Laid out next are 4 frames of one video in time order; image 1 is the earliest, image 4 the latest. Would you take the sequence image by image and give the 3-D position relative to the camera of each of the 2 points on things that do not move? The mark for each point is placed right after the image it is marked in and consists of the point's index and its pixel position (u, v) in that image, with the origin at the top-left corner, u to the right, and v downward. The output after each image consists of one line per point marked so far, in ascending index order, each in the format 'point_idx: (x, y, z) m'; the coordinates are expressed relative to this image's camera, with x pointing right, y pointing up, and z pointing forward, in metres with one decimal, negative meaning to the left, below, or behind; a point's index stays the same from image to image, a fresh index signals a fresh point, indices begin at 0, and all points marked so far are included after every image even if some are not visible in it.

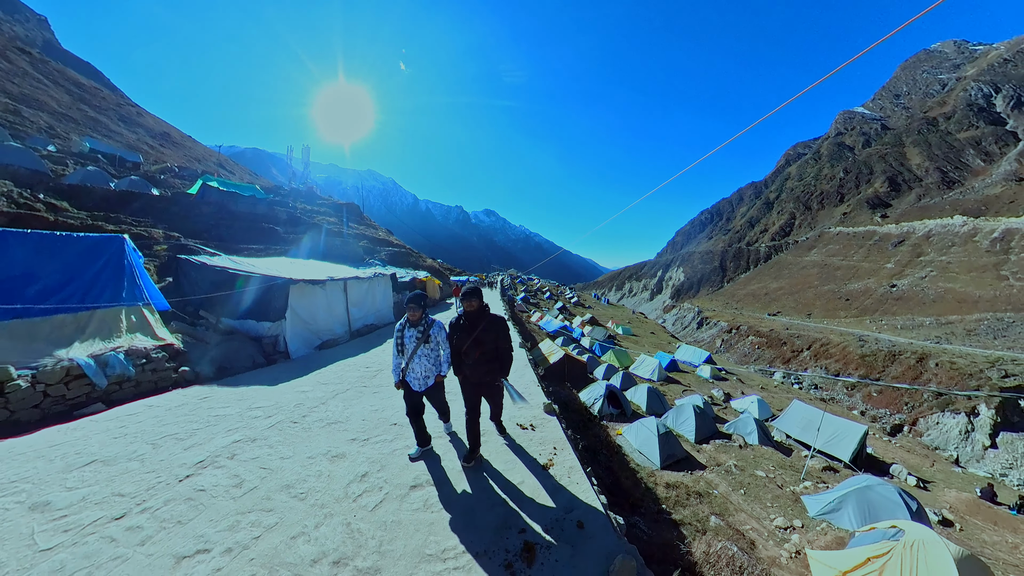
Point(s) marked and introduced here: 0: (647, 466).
0: (+4.6, -6.3, +8.4) m
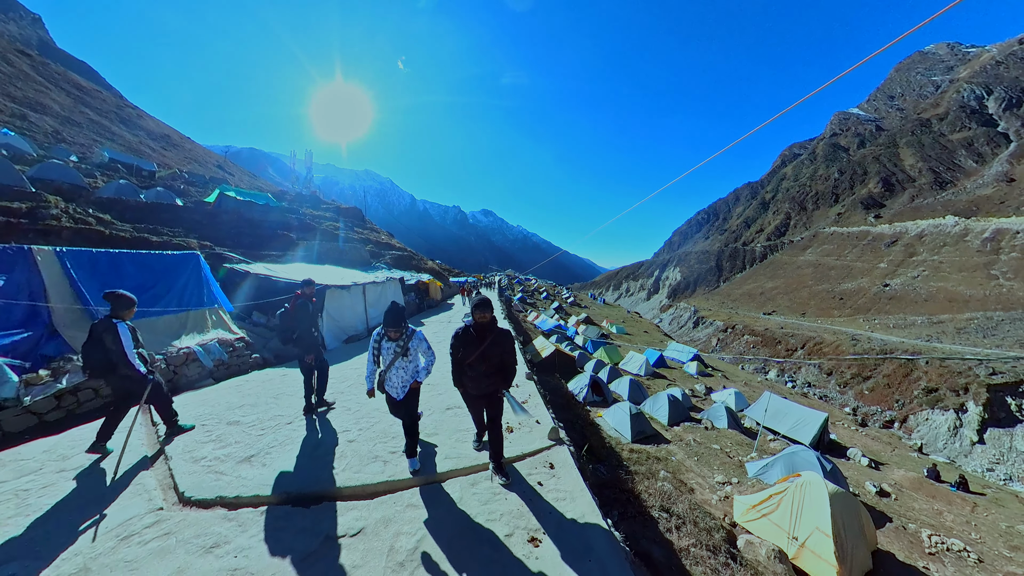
0: (+4.4, -6.4, +9.5) m
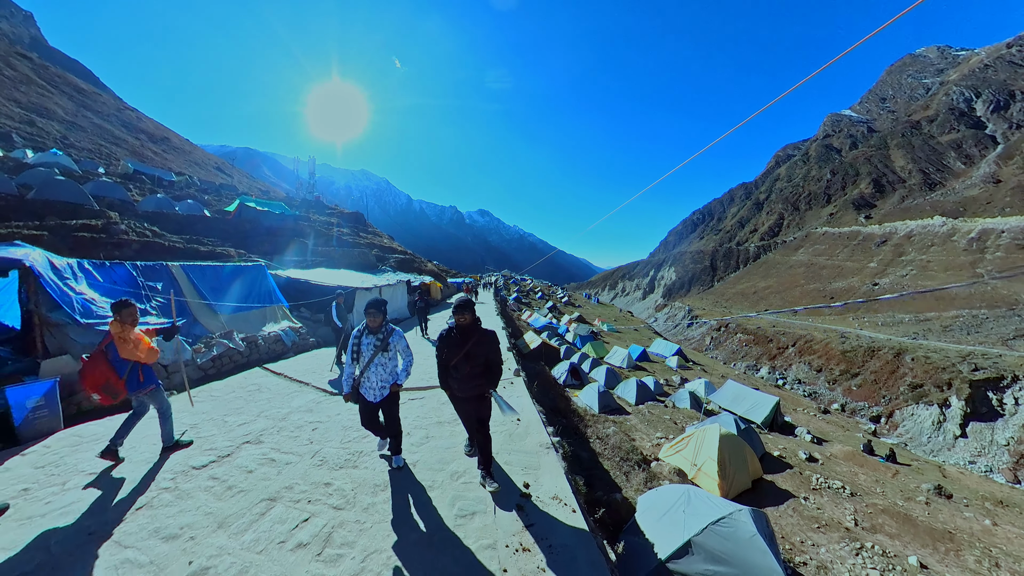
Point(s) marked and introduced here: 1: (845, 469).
0: (+4.0, -6.5, +11.2) m
1: (+16.8, -9.1, +10.8) m
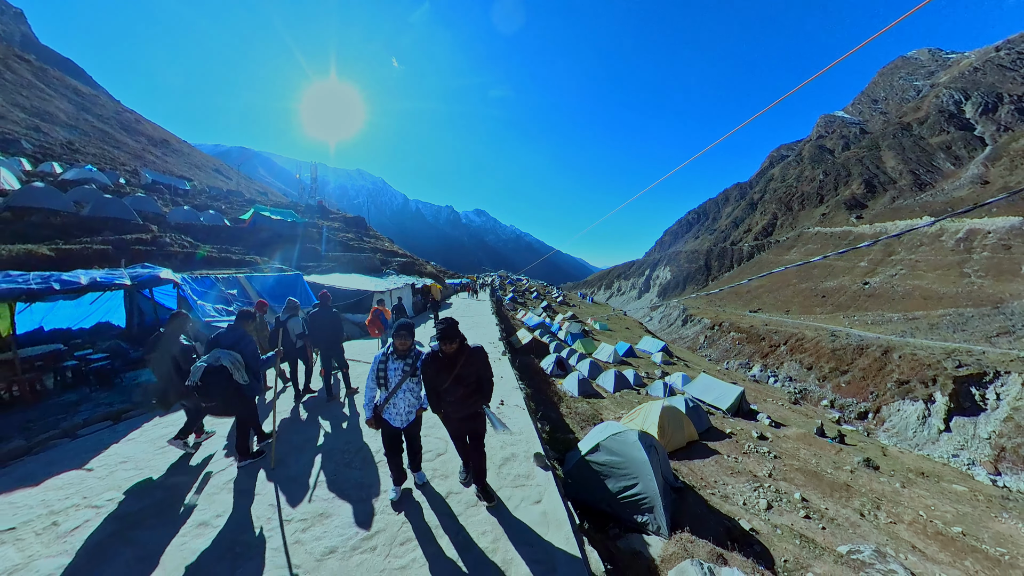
0: (+3.6, -6.6, +12.8) m
1: (+16.4, -9.3, +12.6) m
